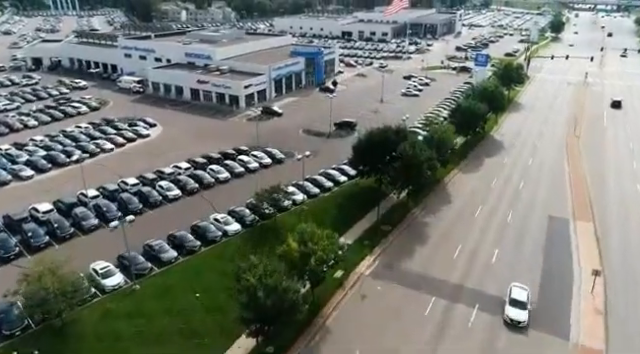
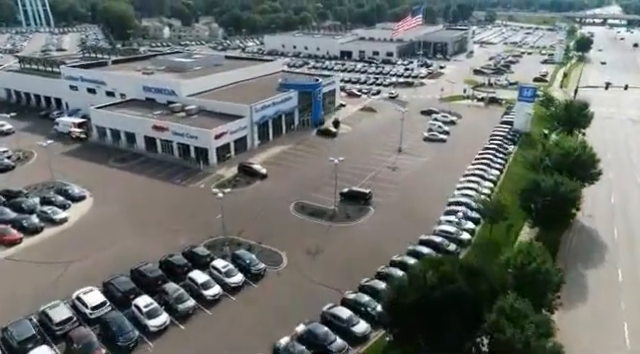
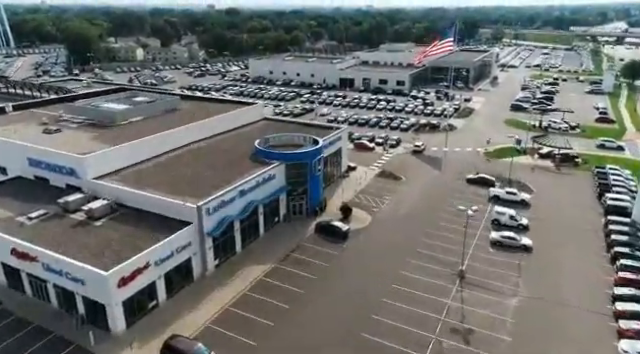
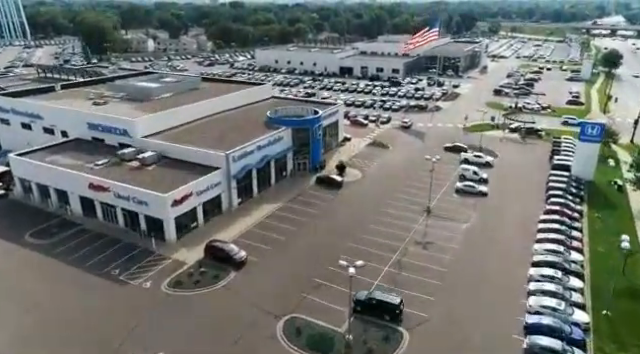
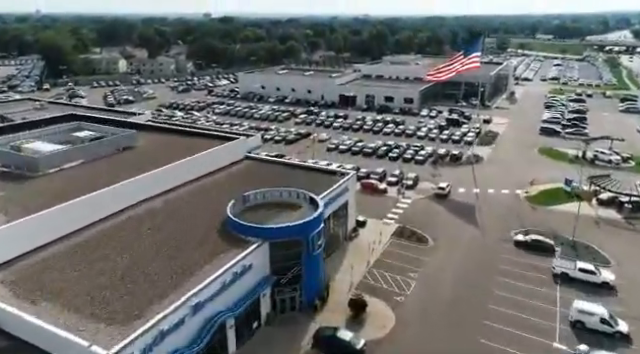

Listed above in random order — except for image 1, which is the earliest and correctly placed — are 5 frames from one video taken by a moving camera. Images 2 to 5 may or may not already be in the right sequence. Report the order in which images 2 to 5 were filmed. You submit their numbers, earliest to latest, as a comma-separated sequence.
2, 4, 3, 5
